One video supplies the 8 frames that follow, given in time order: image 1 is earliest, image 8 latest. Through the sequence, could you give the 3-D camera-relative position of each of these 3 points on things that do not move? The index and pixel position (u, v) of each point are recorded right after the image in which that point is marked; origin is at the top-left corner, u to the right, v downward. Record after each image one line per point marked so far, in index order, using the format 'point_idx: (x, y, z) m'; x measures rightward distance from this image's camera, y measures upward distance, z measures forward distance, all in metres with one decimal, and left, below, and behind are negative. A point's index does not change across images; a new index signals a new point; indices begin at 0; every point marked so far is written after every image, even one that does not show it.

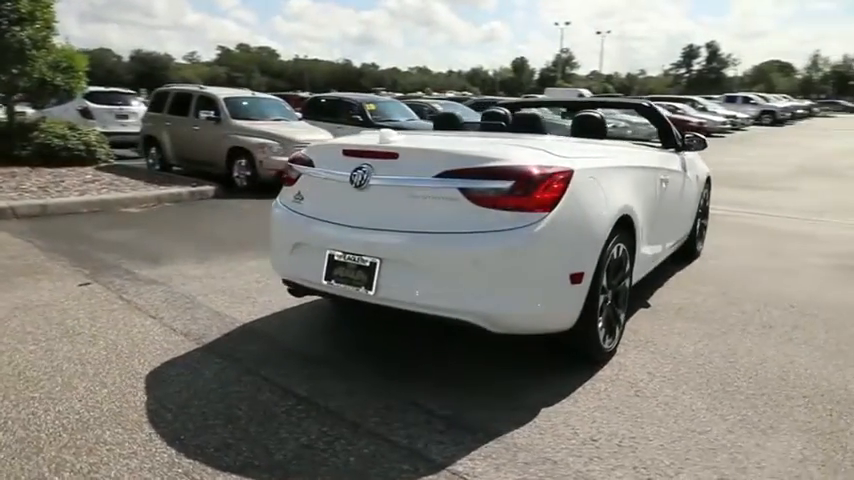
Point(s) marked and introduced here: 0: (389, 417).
0: (-0.2, -1.0, +3.3) m
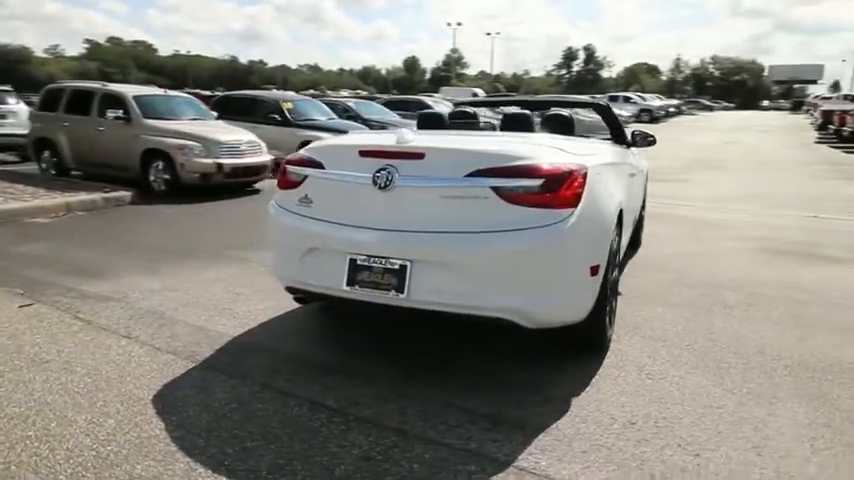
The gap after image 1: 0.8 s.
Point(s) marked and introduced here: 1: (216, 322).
0: (0.0, -1.0, +3.3) m
1: (-1.7, -0.7, +4.7) m
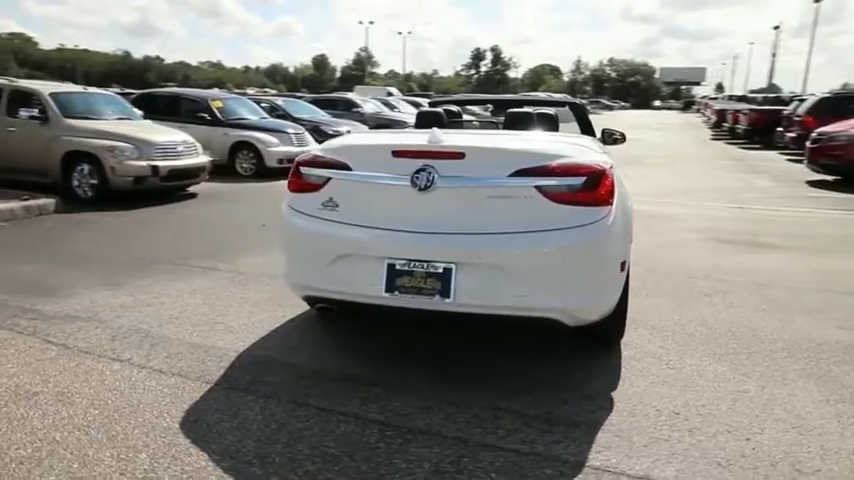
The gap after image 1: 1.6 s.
0: (+0.3, -1.0, +3.2) m
1: (-1.6, -0.7, +4.4) m
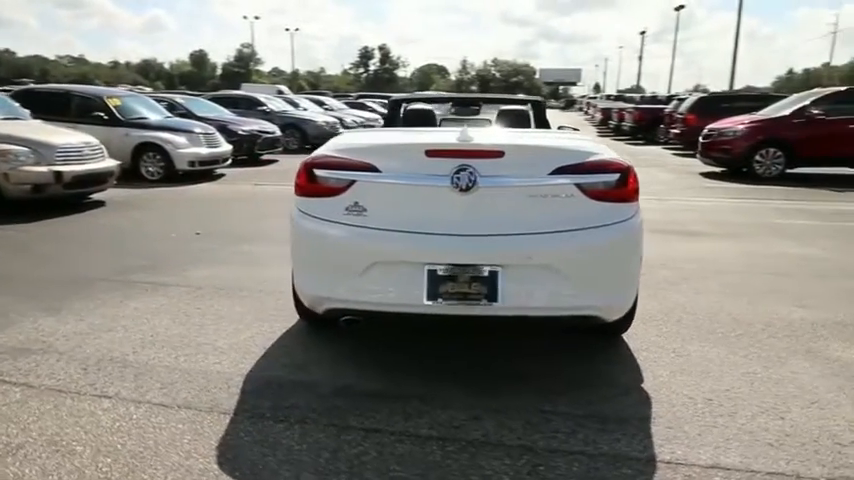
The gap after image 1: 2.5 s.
0: (+0.6, -1.0, +3.2) m
1: (-1.5, -0.8, +3.9) m
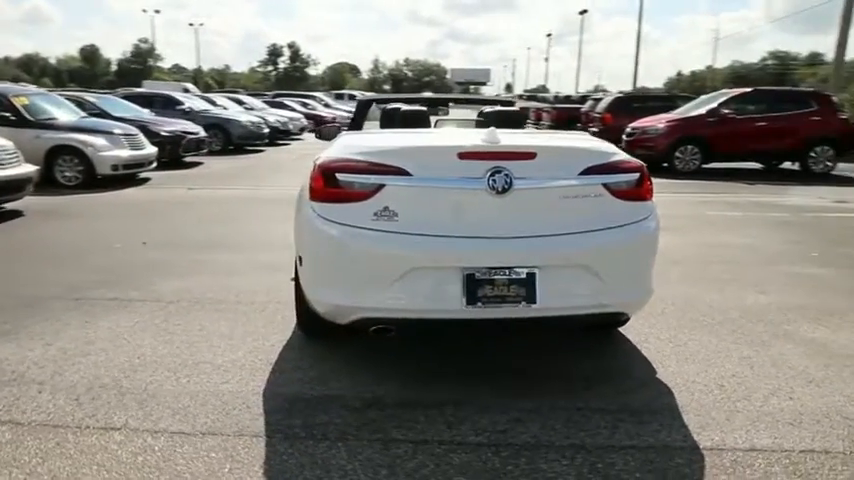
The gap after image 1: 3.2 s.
0: (+0.9, -1.0, +3.2) m
1: (-1.3, -0.9, +3.7) m
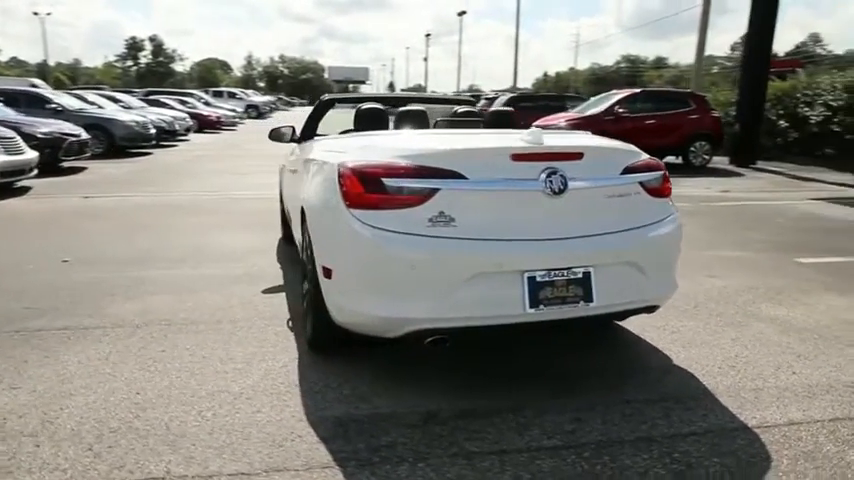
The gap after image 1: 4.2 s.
0: (+1.2, -1.0, +3.3) m
1: (-1.0, -1.0, +3.3) m
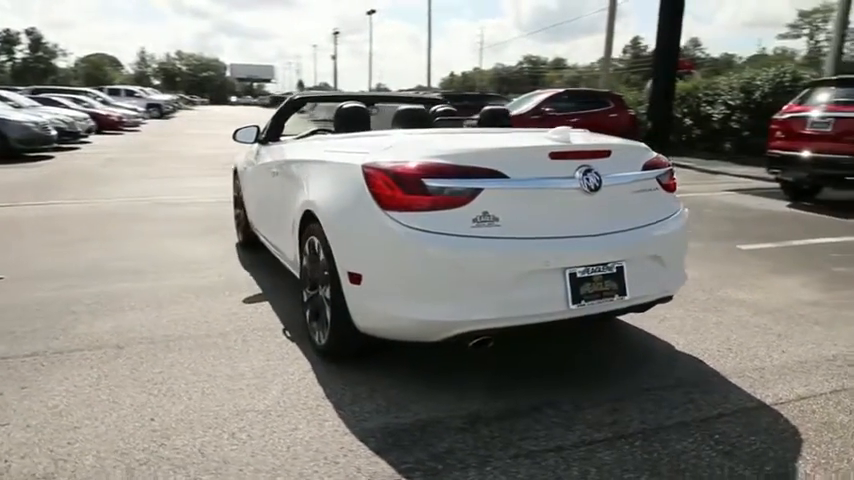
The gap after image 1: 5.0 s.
0: (+1.5, -1.0, +3.5) m
1: (-0.8, -1.0, +3.1) m
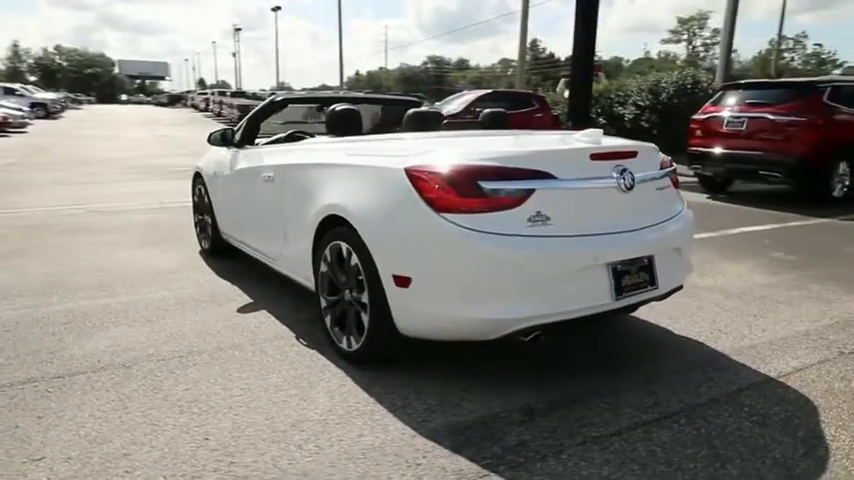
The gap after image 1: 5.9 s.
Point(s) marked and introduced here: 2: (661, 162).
0: (+1.8, -0.9, +3.8) m
1: (-0.4, -1.1, +3.1) m
2: (+1.6, +0.5, +4.0) m
